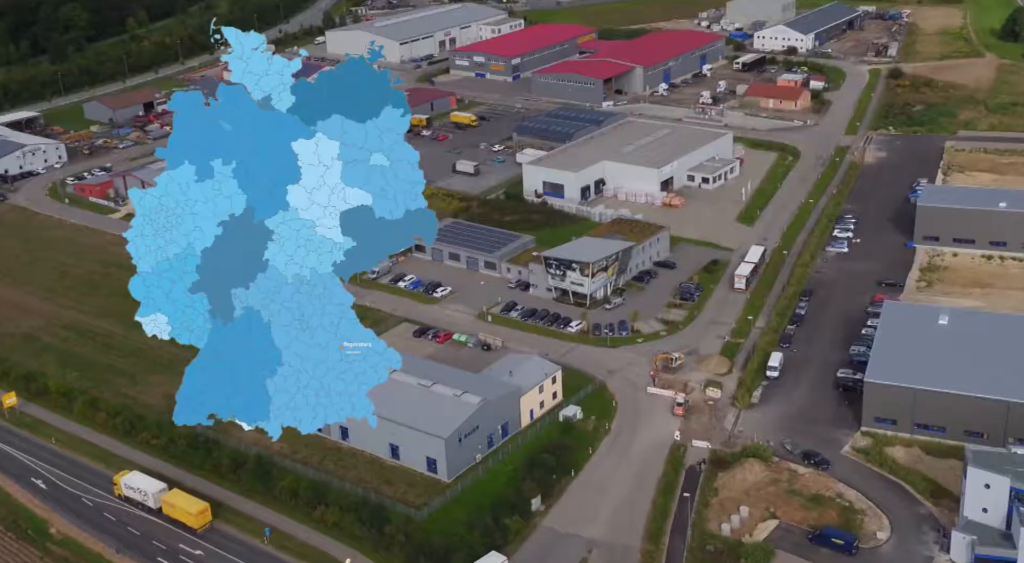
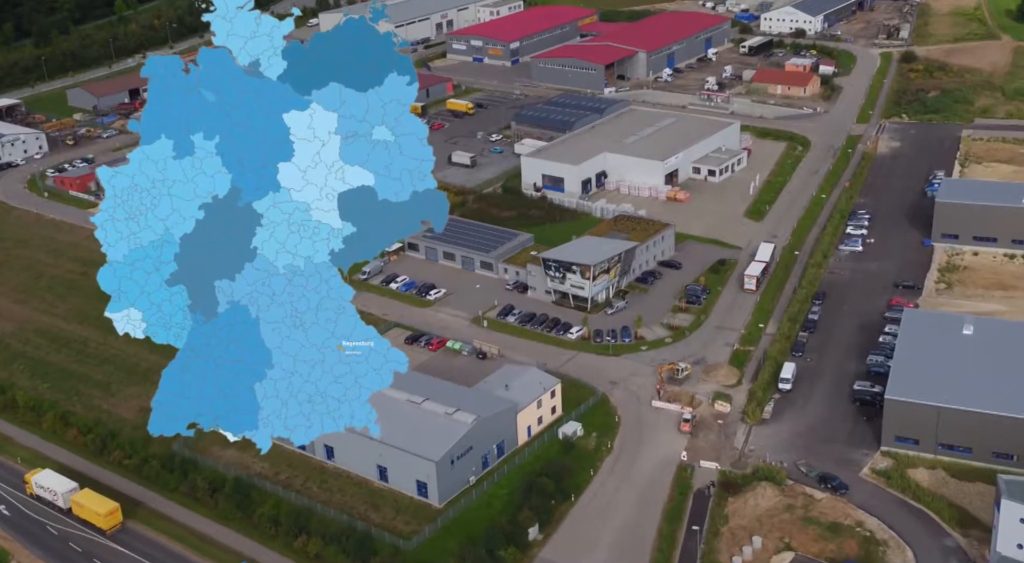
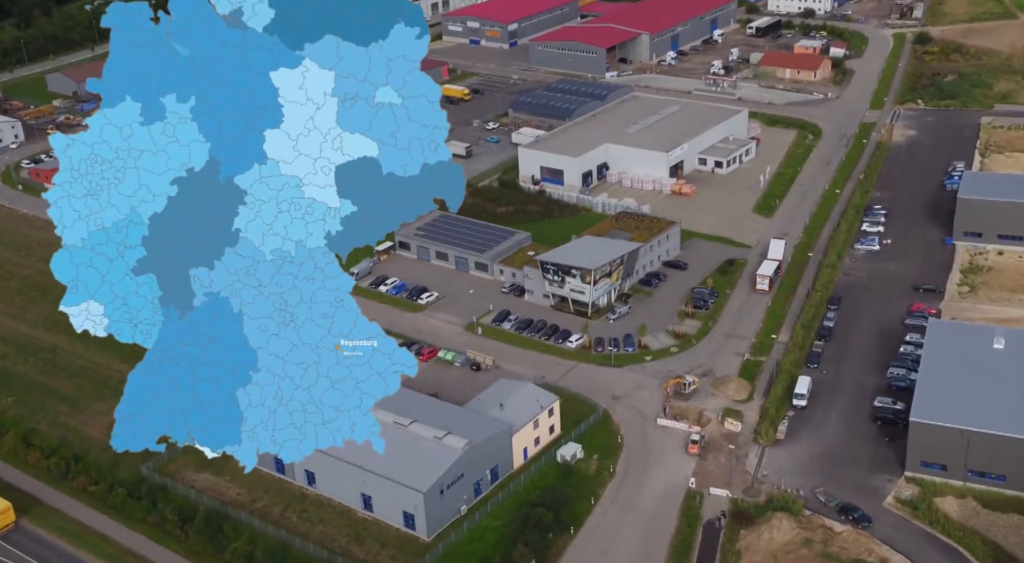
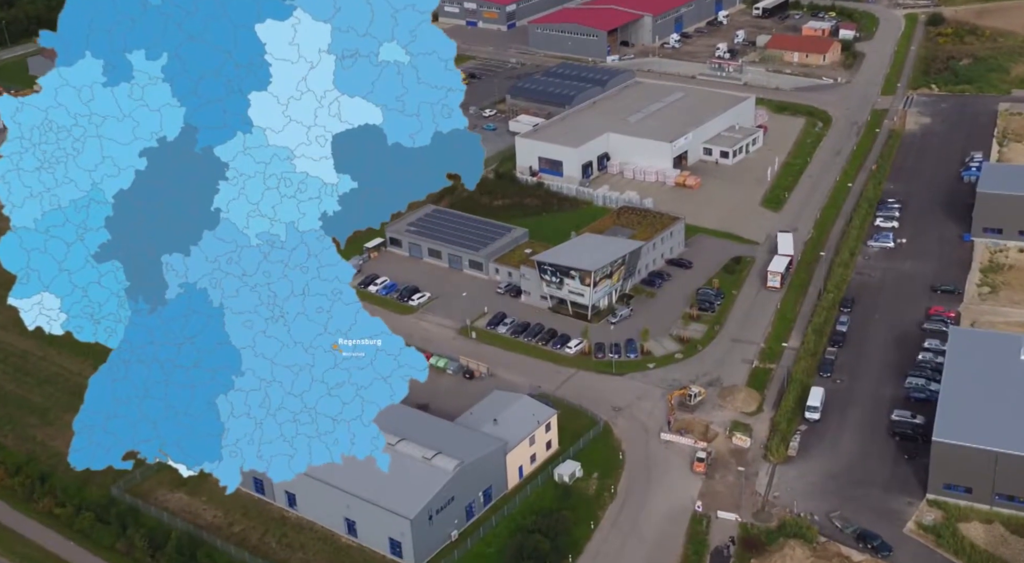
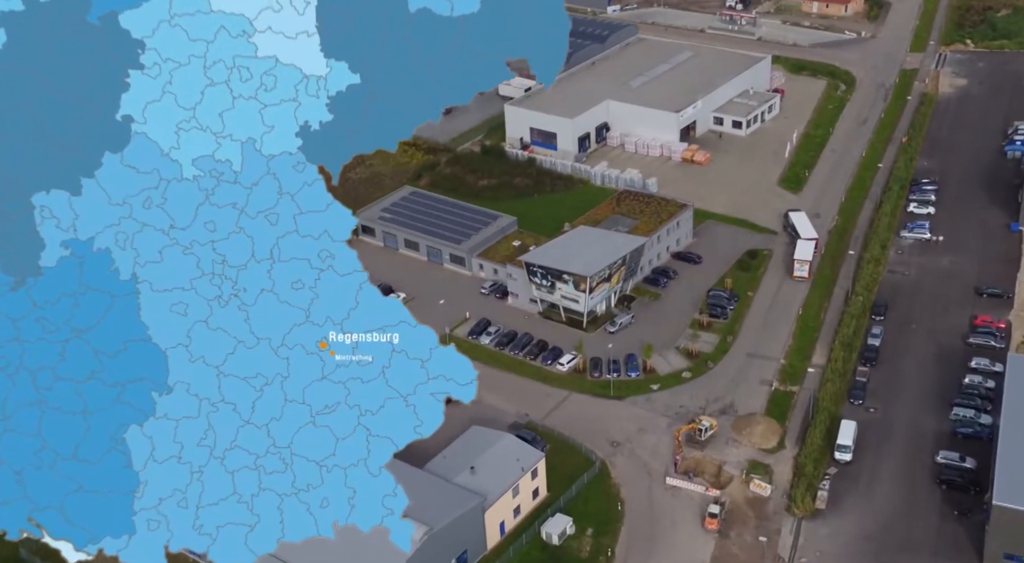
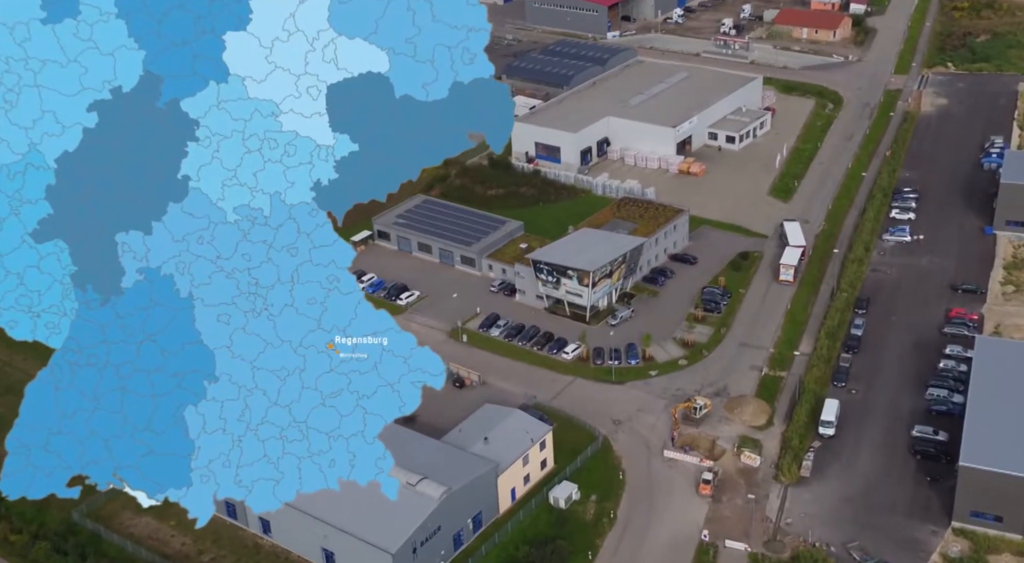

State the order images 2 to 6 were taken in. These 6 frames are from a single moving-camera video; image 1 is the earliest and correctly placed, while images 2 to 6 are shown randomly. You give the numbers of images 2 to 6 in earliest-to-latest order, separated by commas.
2, 3, 4, 6, 5
